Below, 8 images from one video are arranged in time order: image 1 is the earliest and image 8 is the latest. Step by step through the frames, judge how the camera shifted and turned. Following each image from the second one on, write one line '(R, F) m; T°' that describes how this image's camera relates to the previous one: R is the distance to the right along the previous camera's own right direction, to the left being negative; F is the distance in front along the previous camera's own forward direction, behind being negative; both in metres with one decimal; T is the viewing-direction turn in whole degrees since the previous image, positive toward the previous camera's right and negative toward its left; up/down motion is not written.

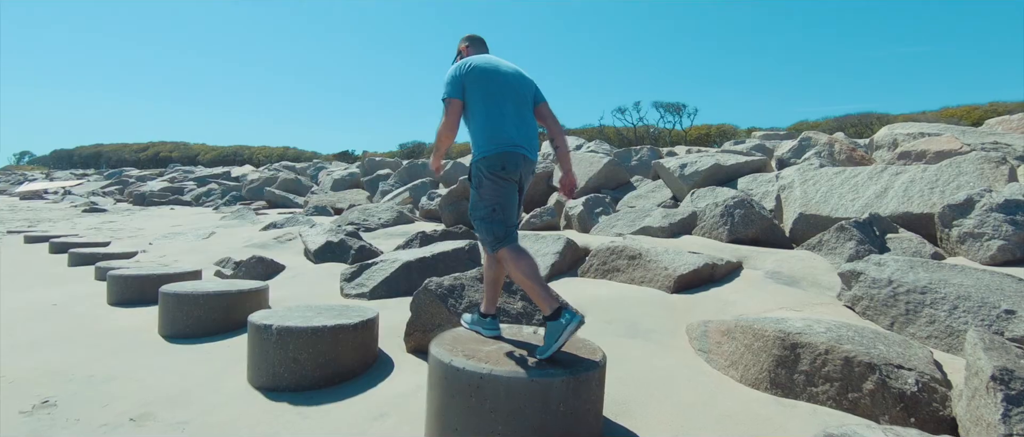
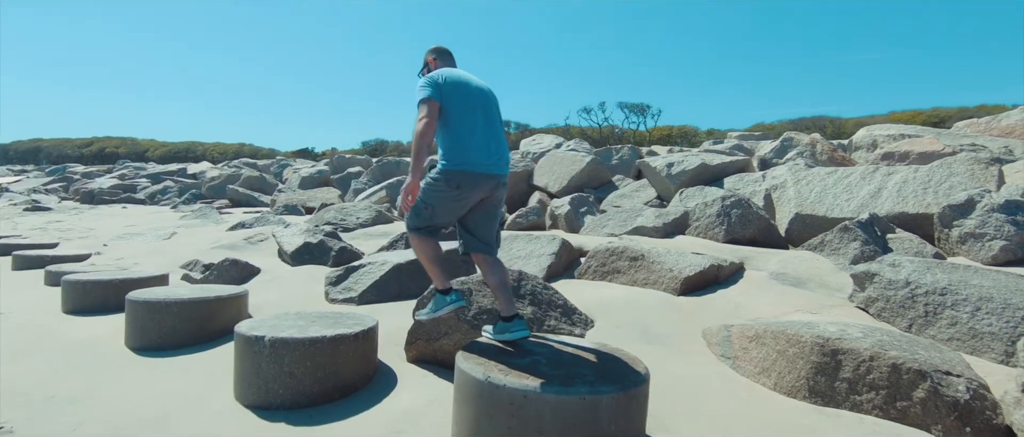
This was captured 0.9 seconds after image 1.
(-0.3, +0.2) m; +4°
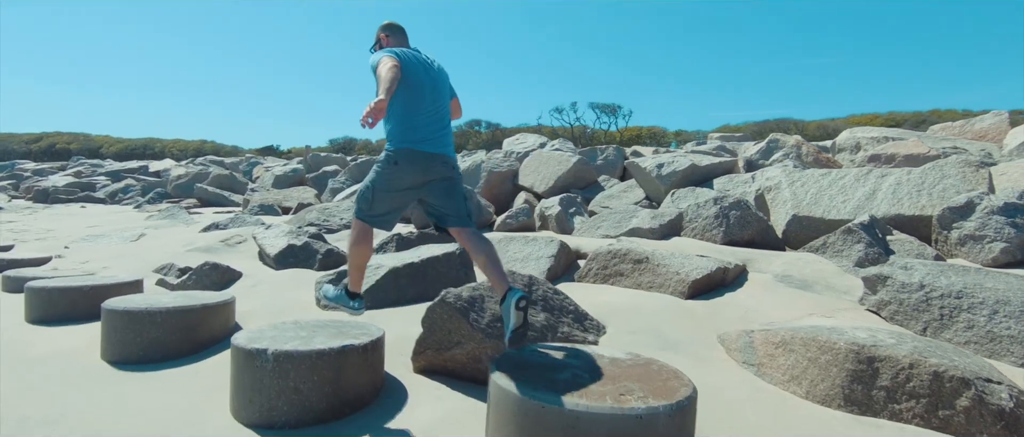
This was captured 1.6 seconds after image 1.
(-0.3, +0.2) m; +4°
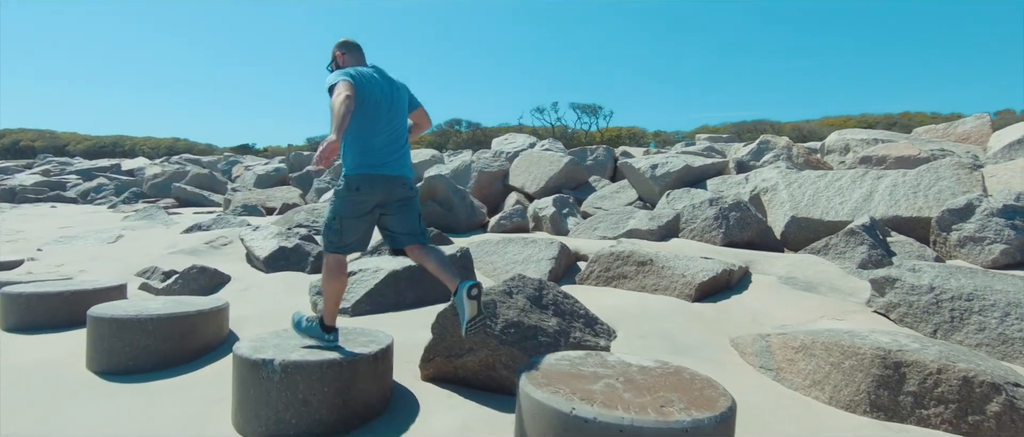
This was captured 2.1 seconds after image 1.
(-0.2, +0.1) m; +2°
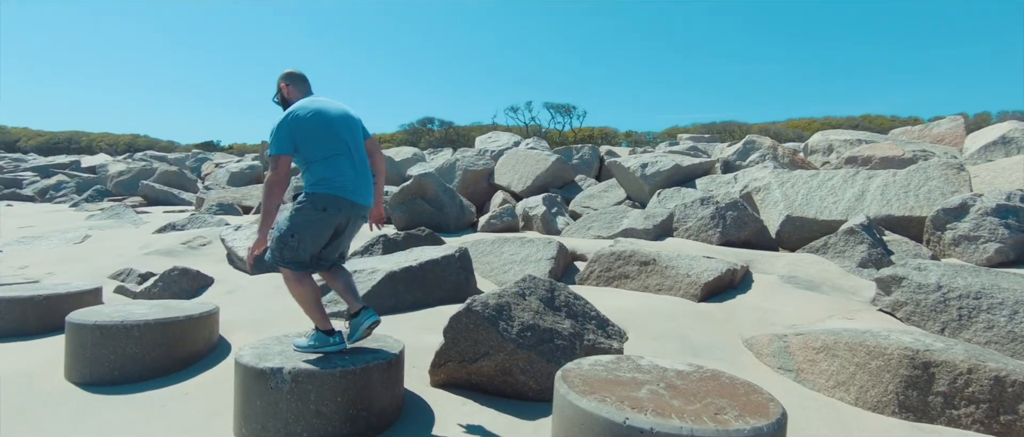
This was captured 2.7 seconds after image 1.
(-0.2, +0.1) m; +3°
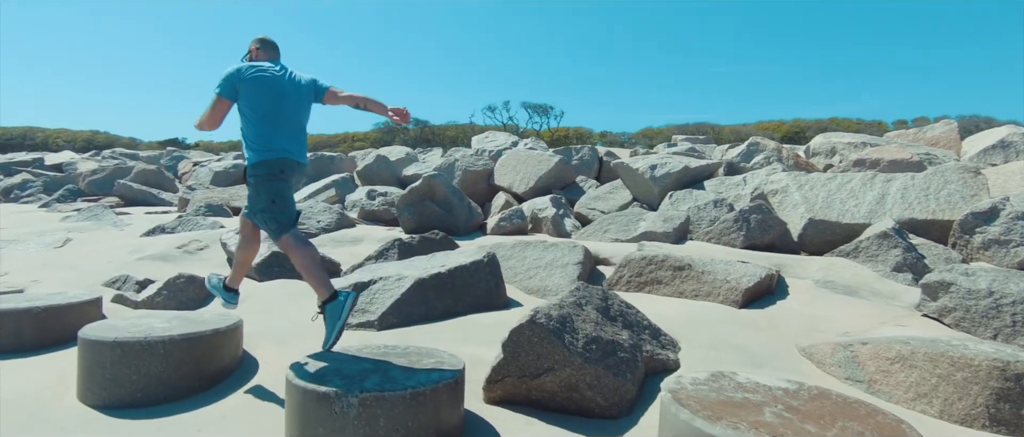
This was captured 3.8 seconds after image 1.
(-0.4, +0.2) m; +4°
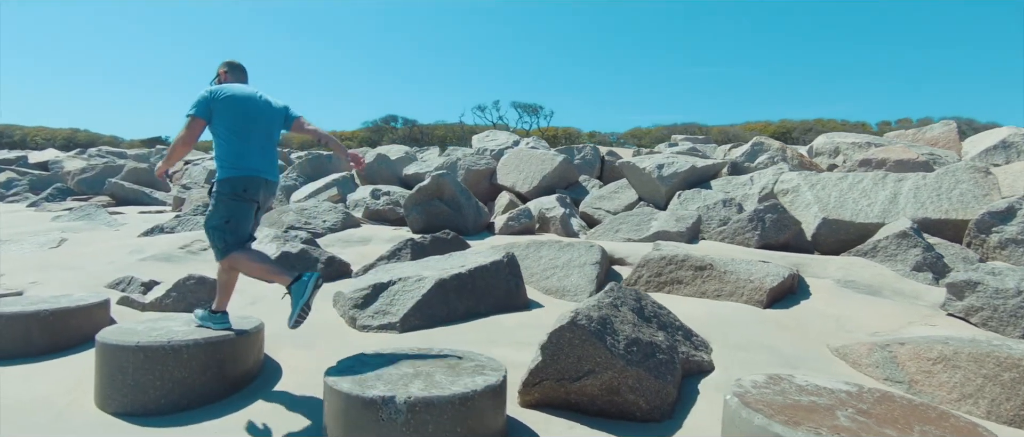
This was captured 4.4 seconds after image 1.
(-0.2, +0.1) m; +2°
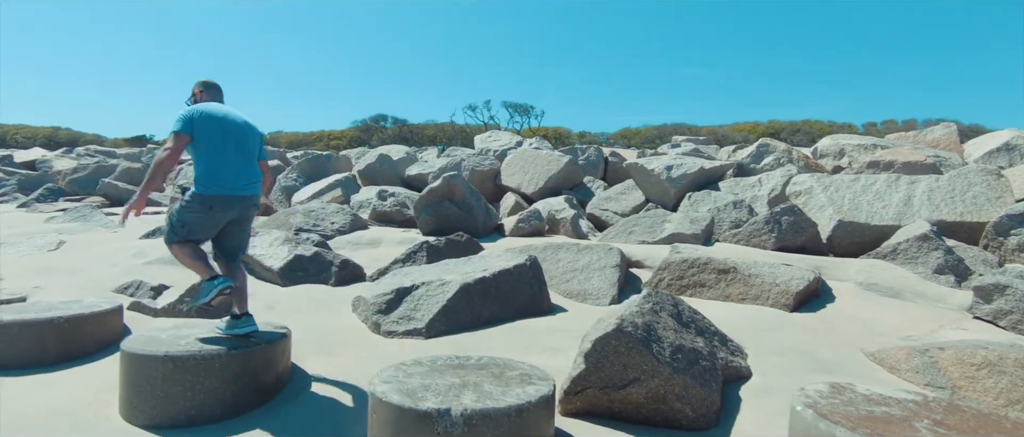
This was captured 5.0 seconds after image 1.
(-0.2, +0.1) m; +2°
